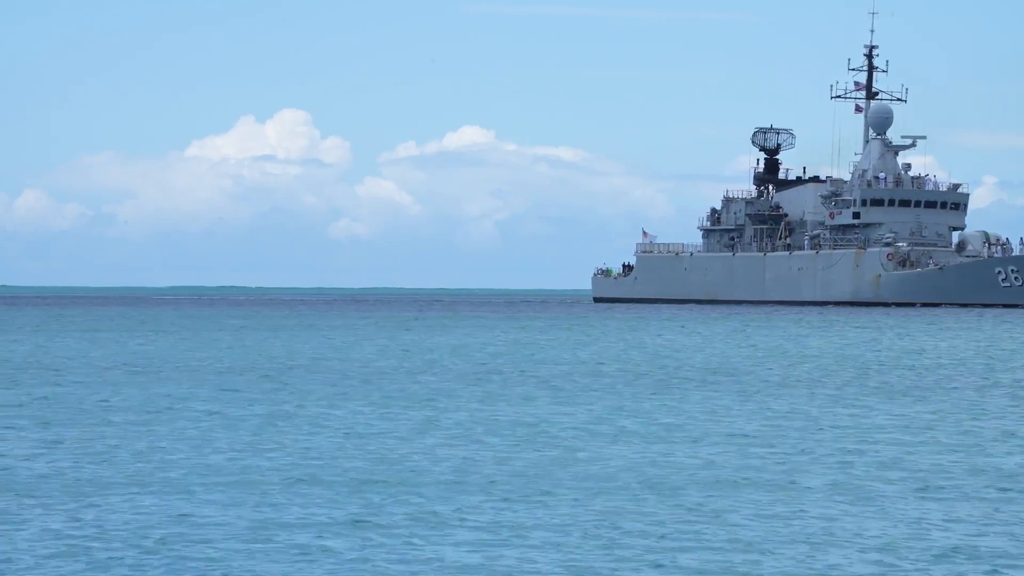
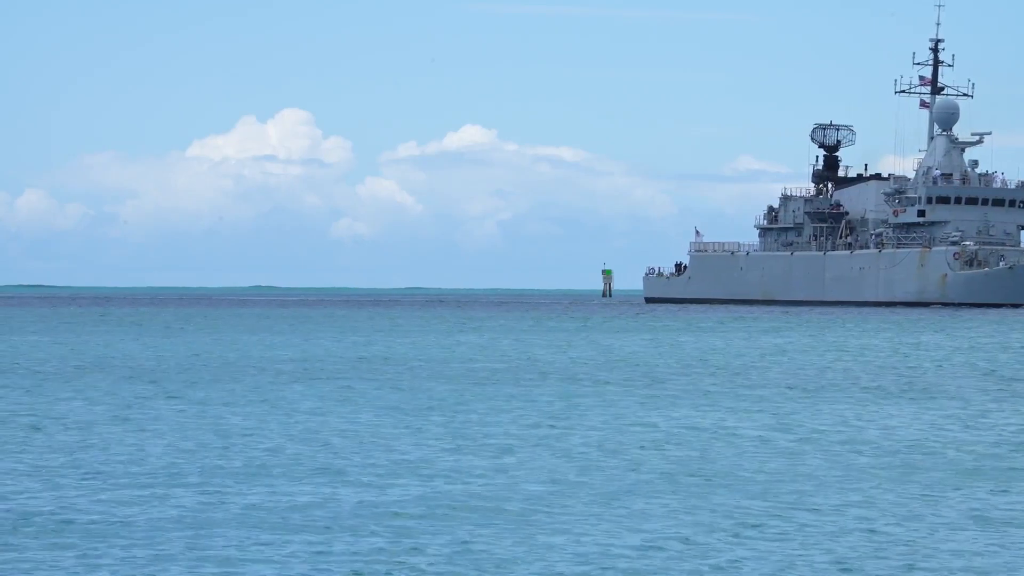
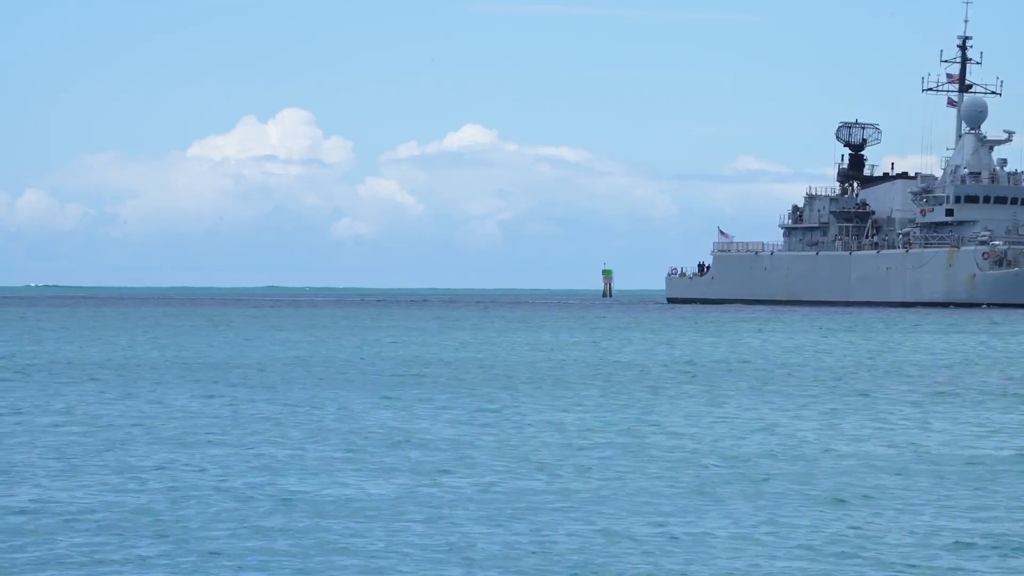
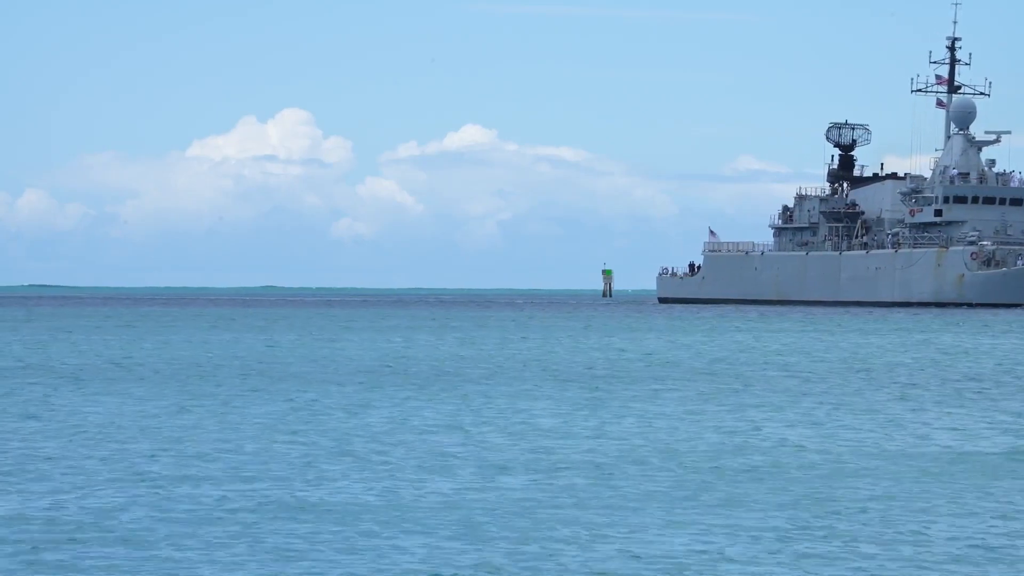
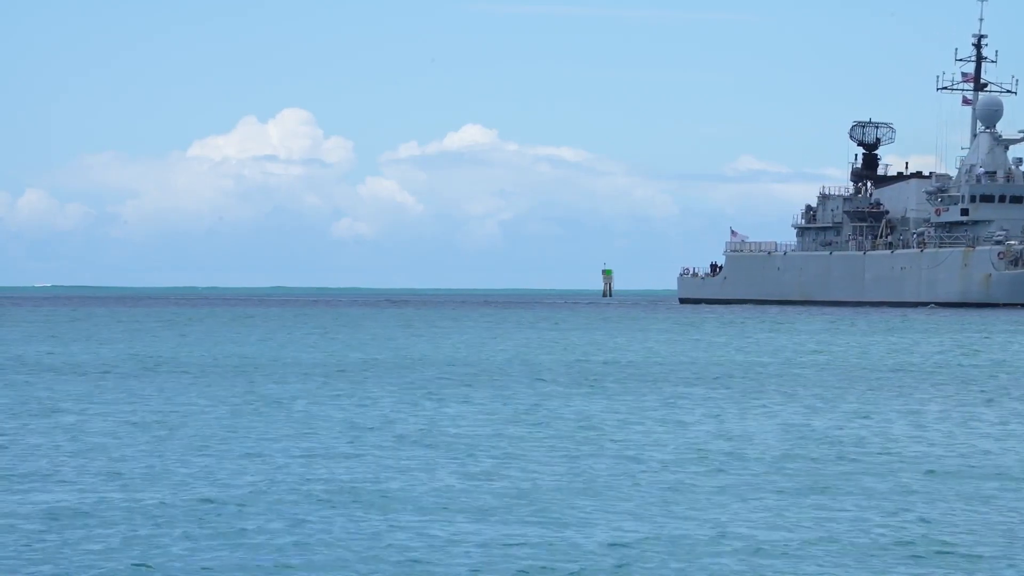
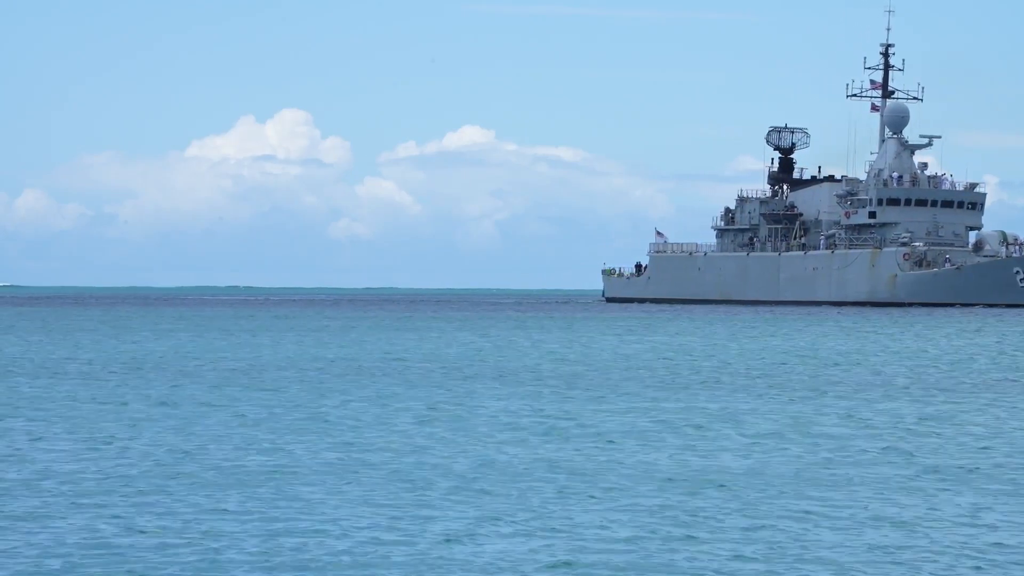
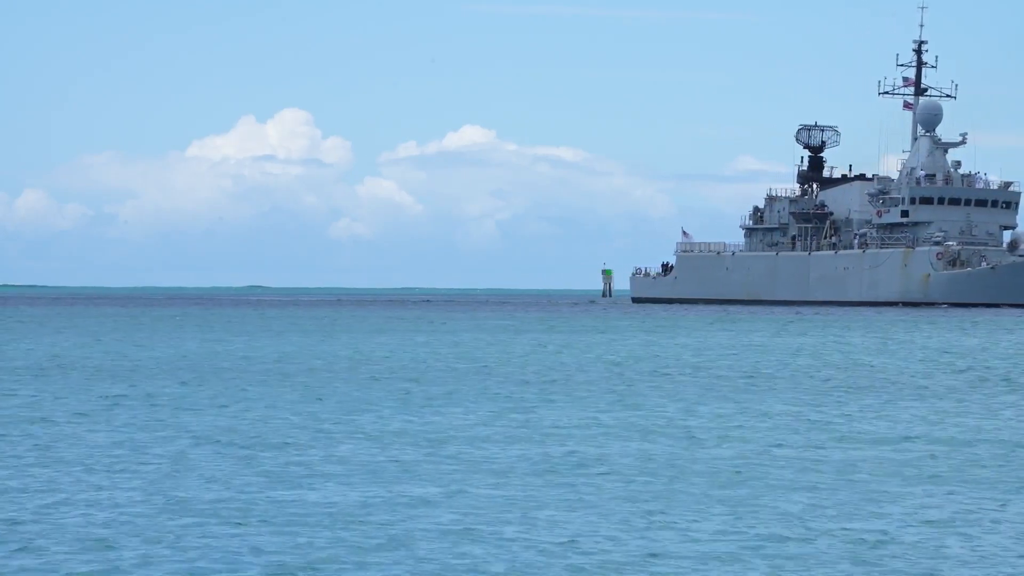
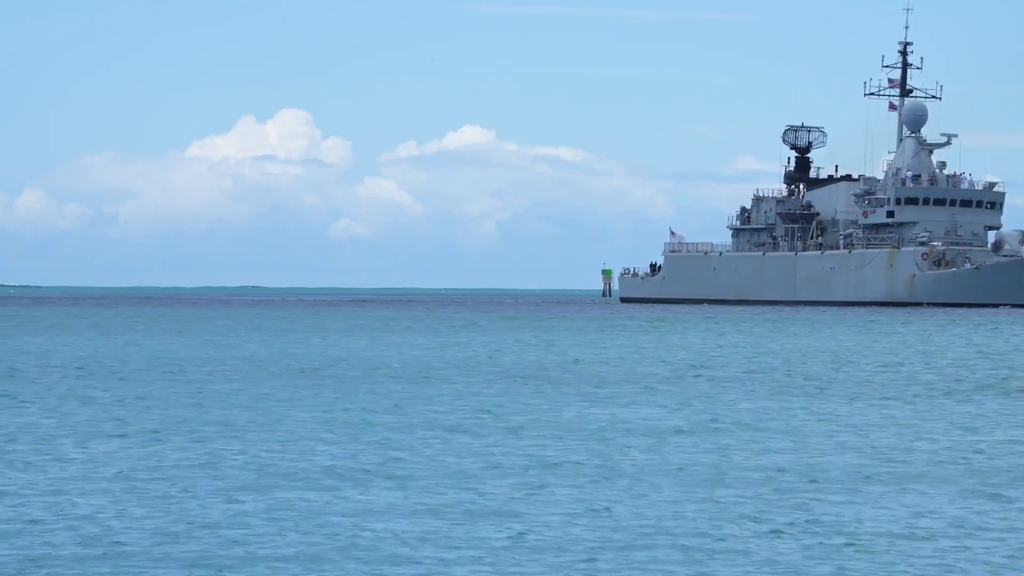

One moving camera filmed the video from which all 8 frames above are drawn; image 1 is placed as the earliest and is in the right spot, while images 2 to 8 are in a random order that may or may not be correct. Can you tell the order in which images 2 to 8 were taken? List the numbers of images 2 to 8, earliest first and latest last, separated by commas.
6, 8, 7, 2, 4, 3, 5
